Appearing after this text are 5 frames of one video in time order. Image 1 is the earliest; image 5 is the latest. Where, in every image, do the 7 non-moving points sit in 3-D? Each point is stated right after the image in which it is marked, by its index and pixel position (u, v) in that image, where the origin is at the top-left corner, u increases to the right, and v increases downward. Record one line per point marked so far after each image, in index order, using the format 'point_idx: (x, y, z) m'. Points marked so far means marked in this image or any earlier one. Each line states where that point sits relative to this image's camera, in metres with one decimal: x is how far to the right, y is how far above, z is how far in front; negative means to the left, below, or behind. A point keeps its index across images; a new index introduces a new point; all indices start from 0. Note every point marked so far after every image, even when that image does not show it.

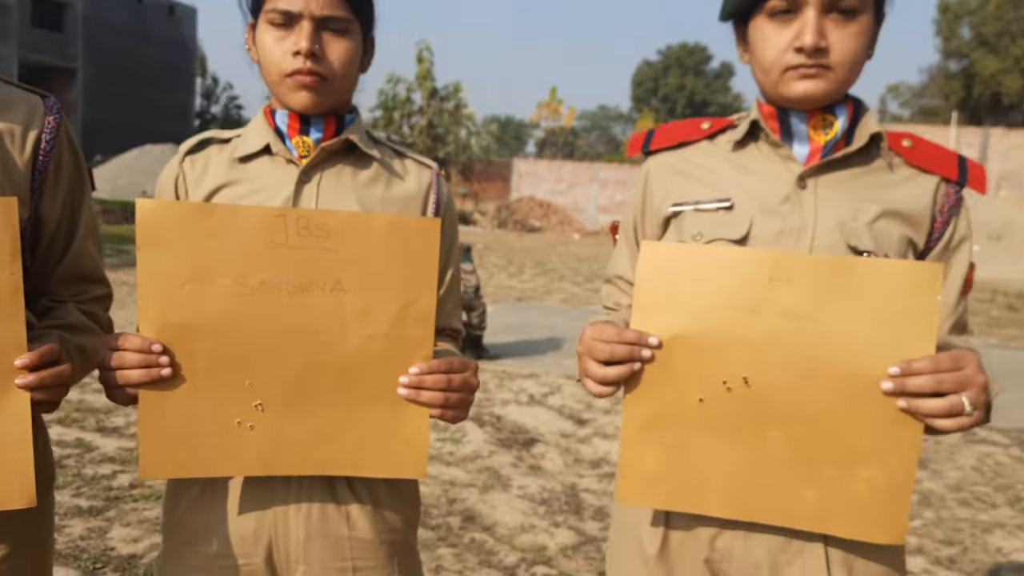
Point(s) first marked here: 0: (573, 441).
0: (+0.4, -0.9, +5.6) m
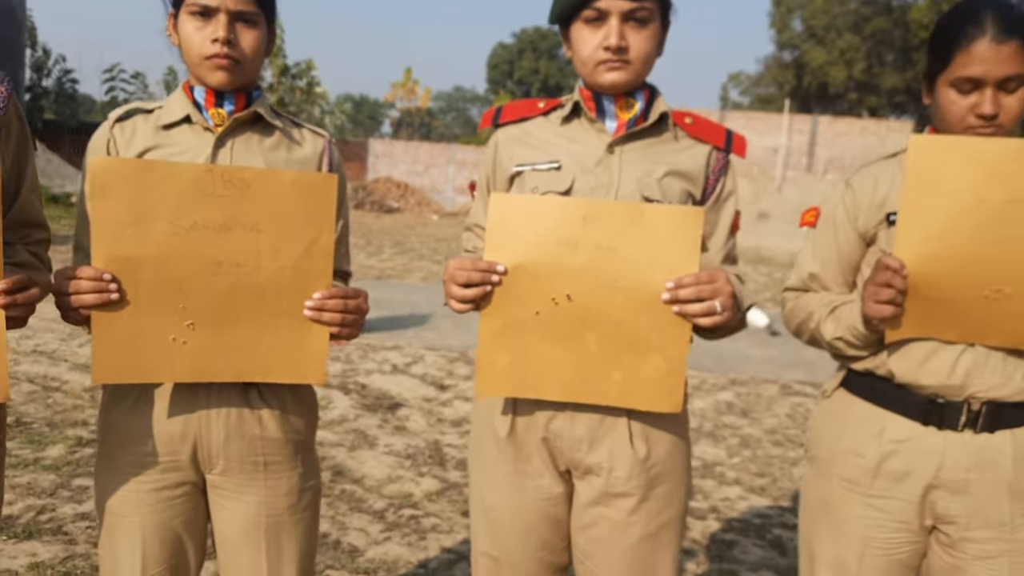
0: (-0.5, -0.7, +6.0) m
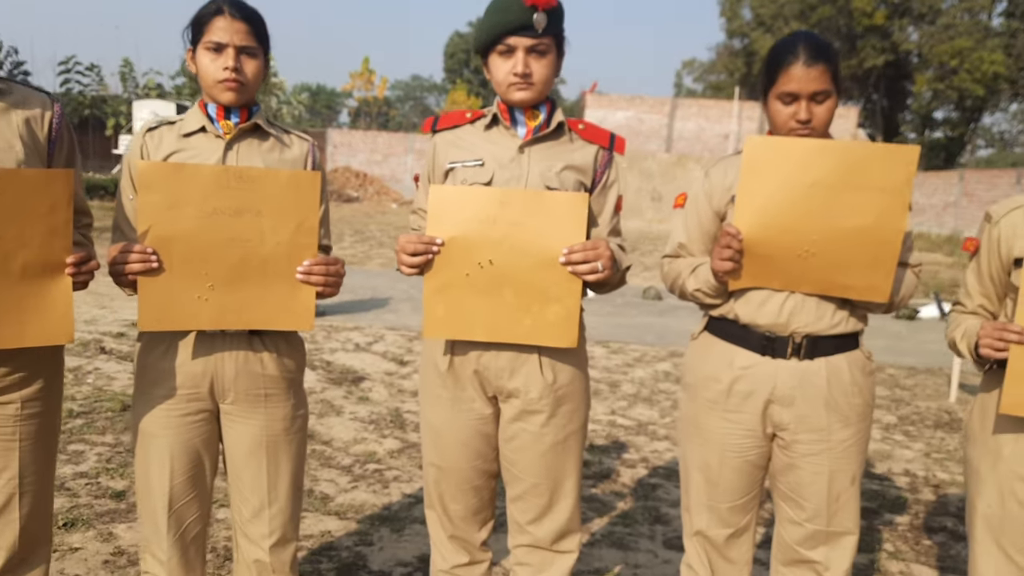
0: (-0.8, -0.6, +6.5) m
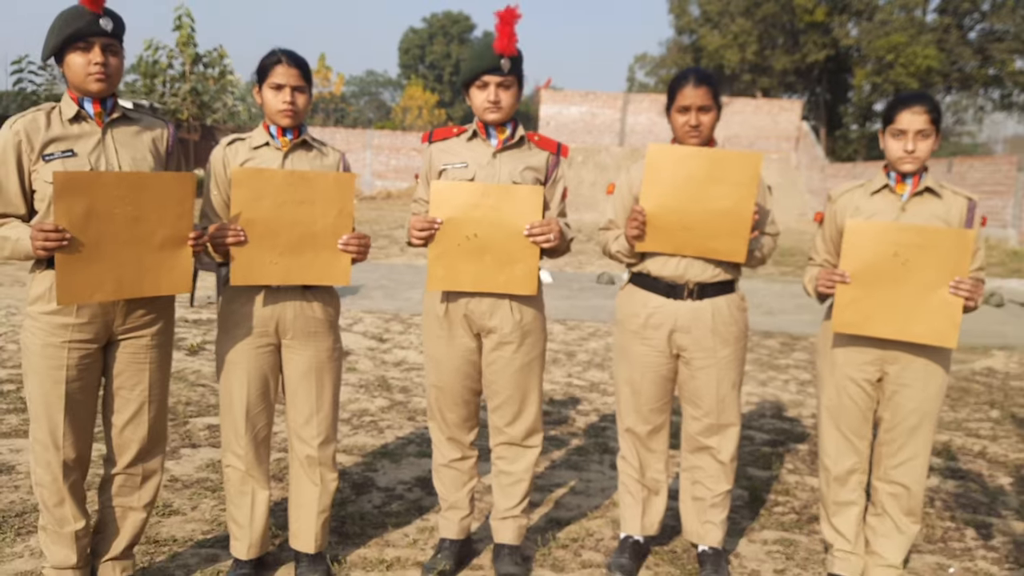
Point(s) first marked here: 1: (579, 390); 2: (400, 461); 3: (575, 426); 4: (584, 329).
0: (-1.1, -0.5, +7.4) m
1: (+0.5, -0.7, +6.3) m
2: (-0.6, -0.9, +4.7) m
3: (+0.4, -0.8, +5.5) m
4: (+0.7, -0.4, +8.4) m
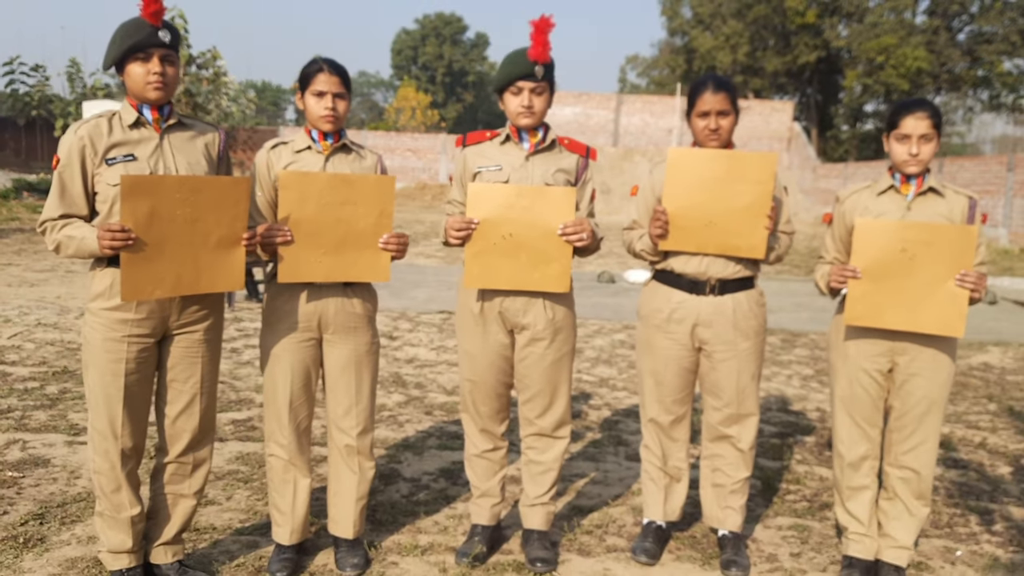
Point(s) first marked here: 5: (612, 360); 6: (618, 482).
0: (-1.0, -0.5, +7.5) m
1: (+0.5, -0.7, +6.5) m
2: (-0.5, -0.9, +4.8) m
3: (+0.5, -0.8, +5.6) m
4: (+0.7, -0.4, +8.6) m
5: (+0.8, -0.6, +7.3) m
6: (+0.5, -0.9, +4.5) m
